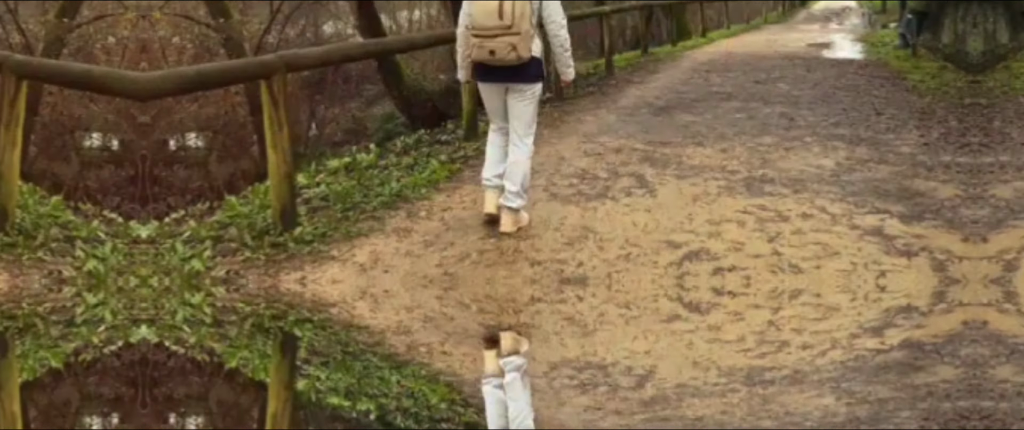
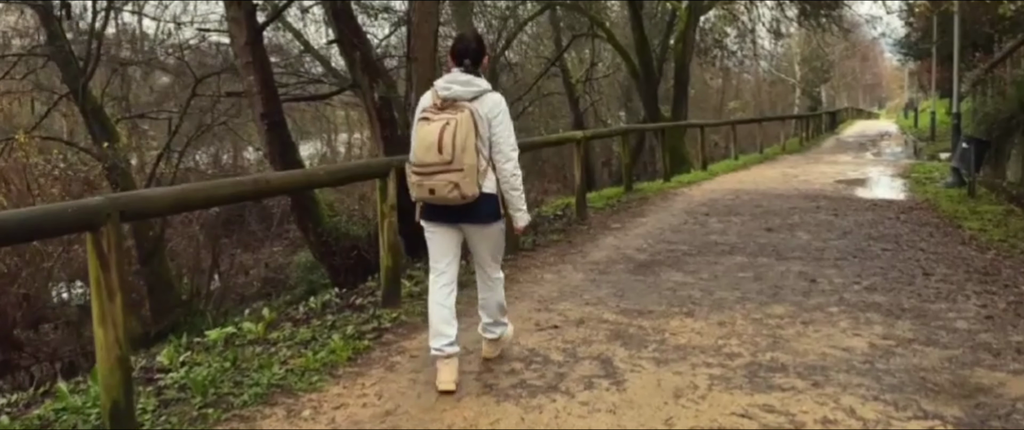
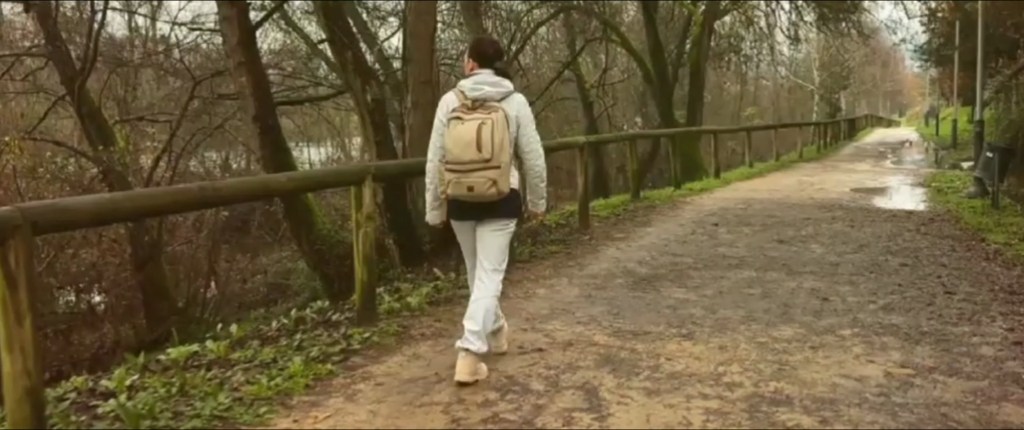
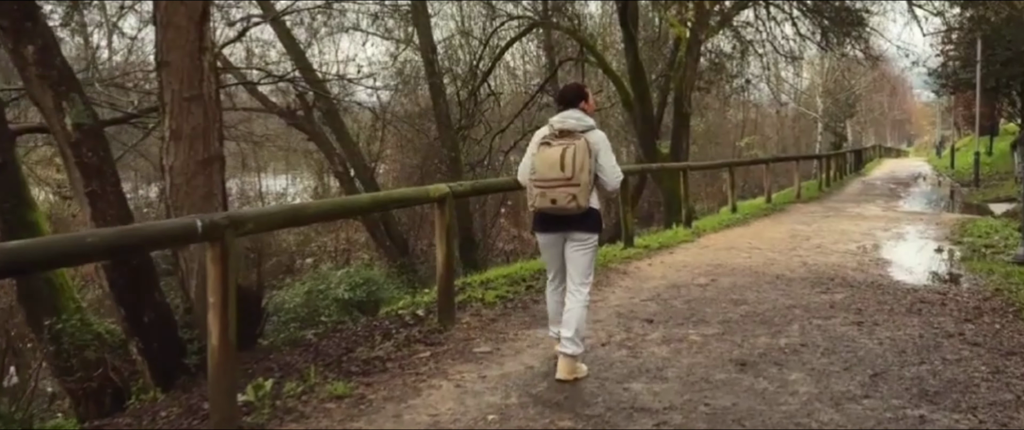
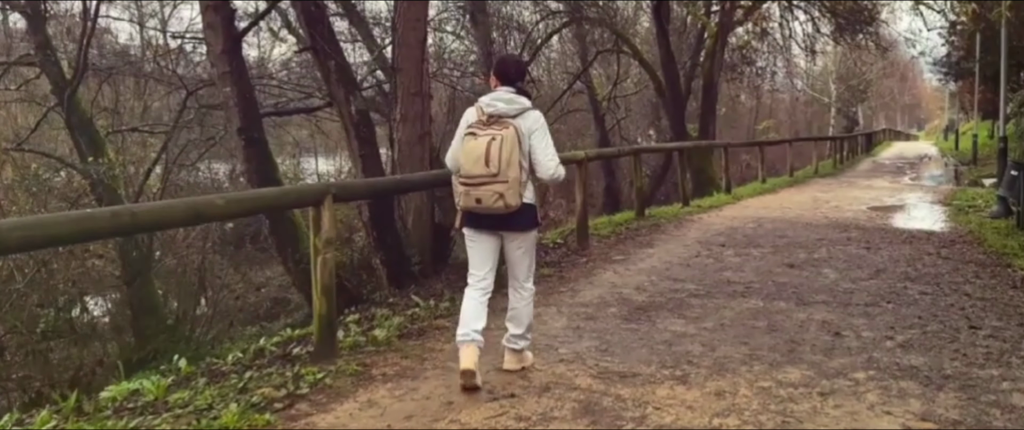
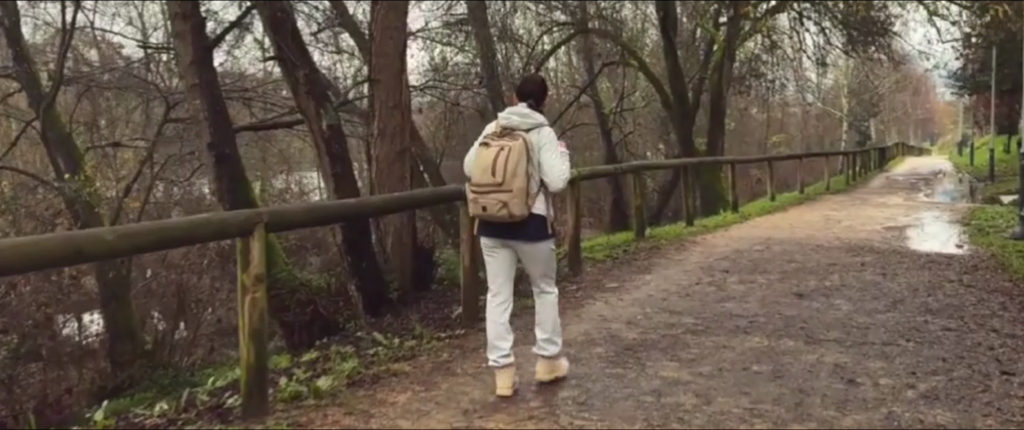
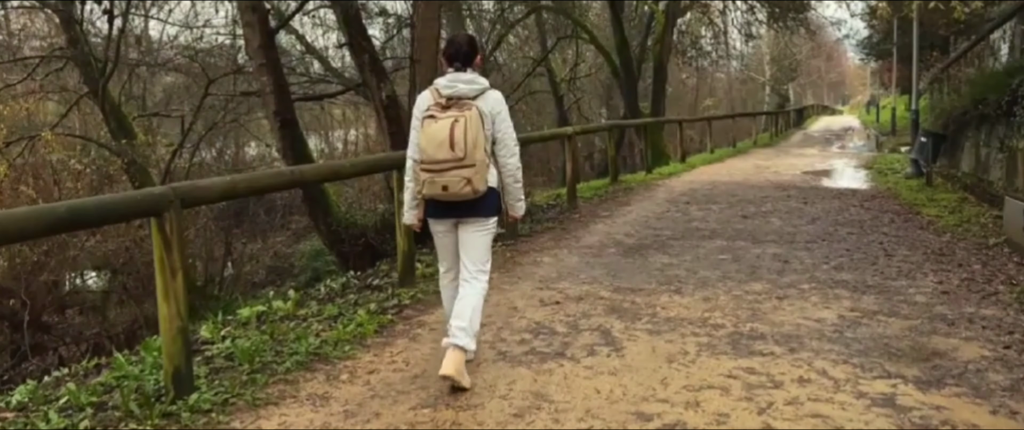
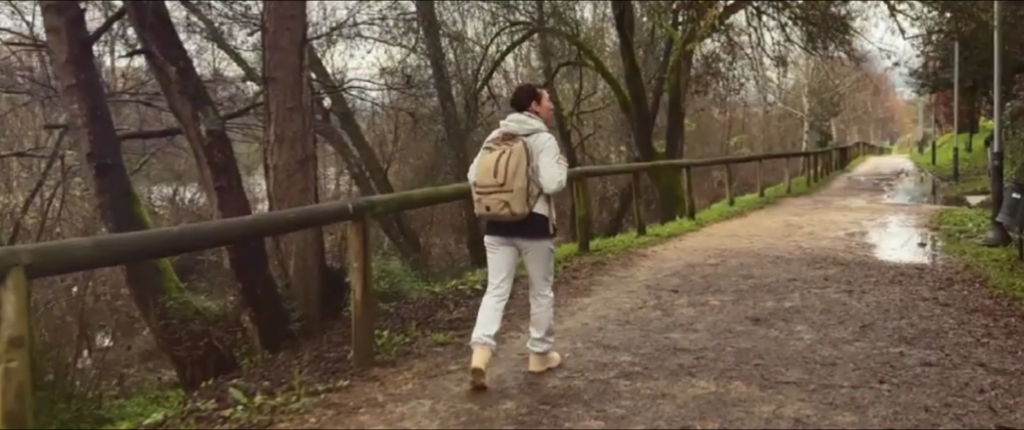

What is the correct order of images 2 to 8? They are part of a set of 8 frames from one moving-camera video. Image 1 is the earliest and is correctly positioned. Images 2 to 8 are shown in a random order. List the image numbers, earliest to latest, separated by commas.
7, 2, 3, 5, 6, 8, 4
